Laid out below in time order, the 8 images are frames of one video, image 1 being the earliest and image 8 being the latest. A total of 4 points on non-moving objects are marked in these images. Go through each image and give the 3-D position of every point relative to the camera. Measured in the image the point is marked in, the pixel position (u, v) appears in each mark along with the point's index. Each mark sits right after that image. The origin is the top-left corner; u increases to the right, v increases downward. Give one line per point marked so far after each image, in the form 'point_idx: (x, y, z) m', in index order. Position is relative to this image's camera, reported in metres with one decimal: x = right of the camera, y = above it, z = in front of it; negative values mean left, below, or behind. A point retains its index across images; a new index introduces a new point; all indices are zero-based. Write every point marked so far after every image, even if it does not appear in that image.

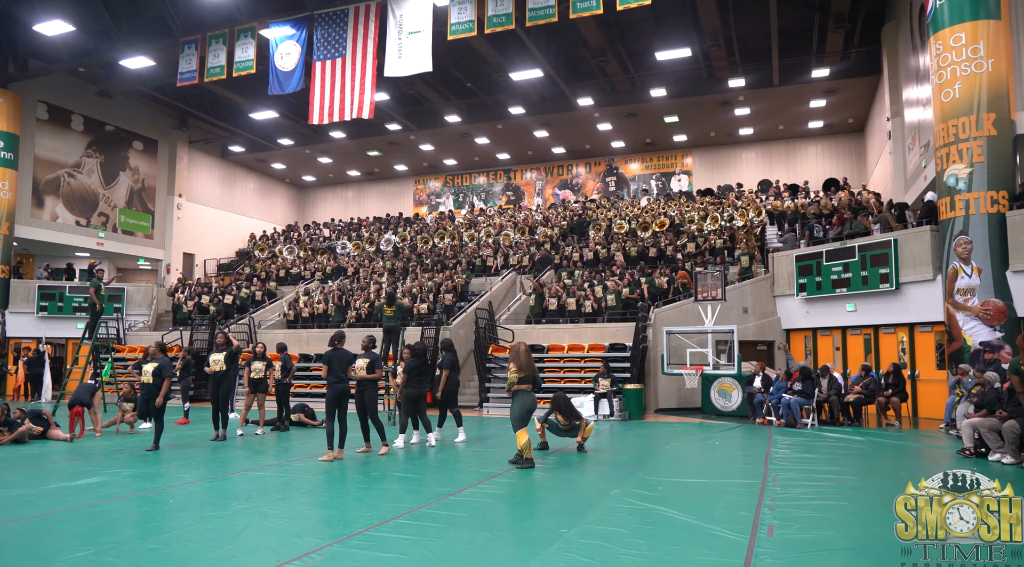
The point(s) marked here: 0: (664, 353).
0: (+3.9, -1.8, +17.7) m
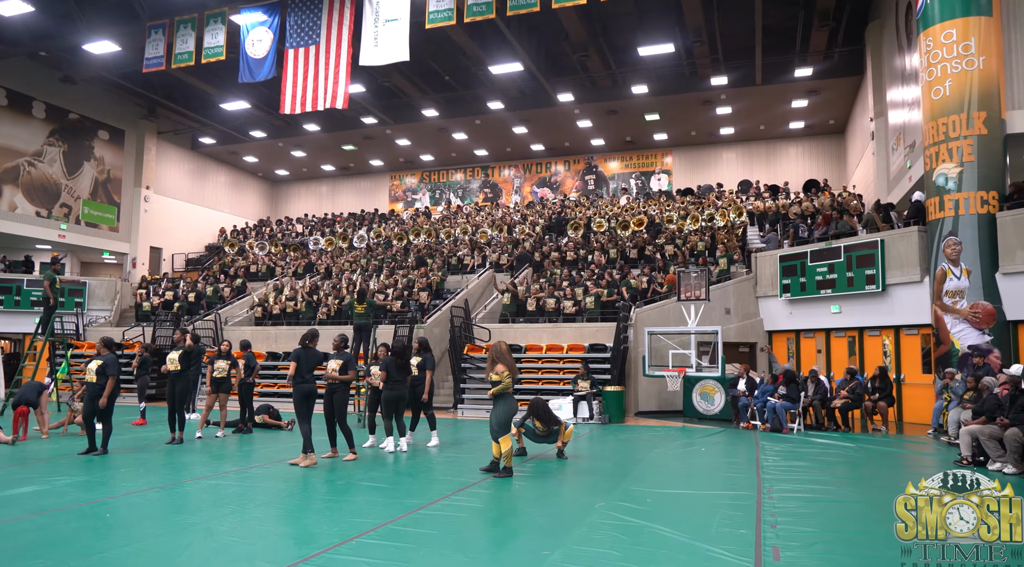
0: (+3.3, -1.7, +17.1) m
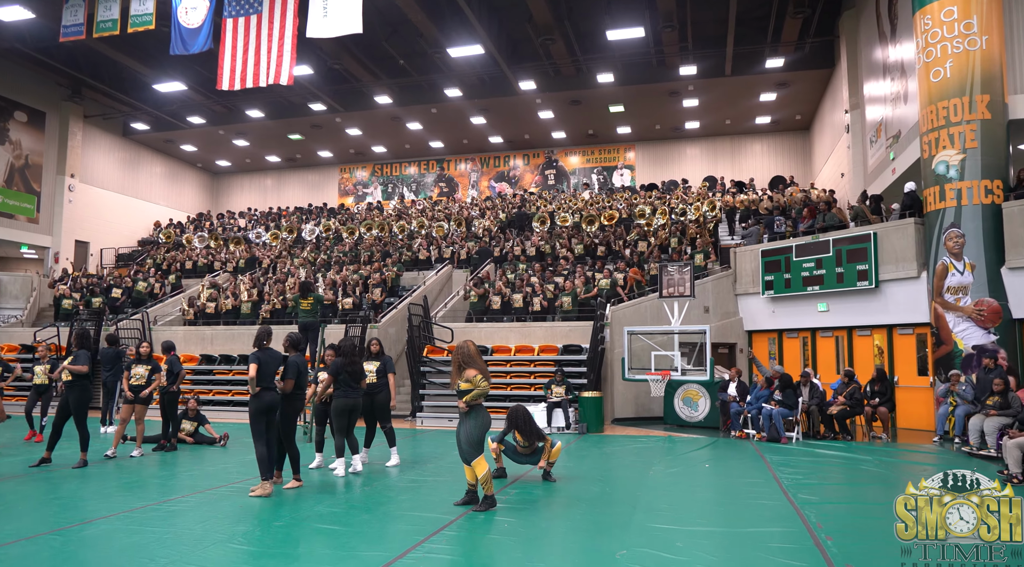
0: (+2.6, -1.6, +15.6) m
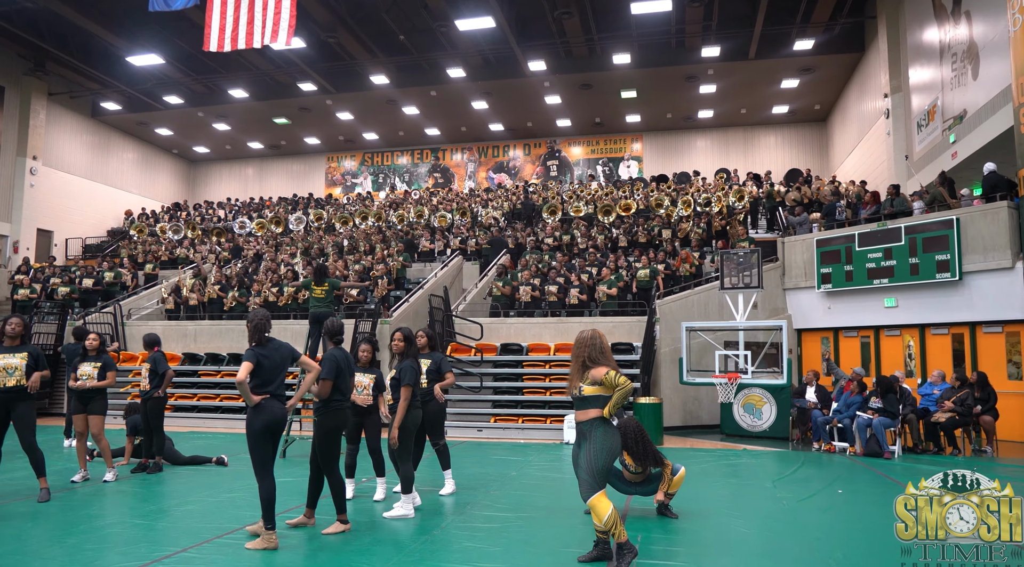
0: (+3.3, -1.4, +13.7) m
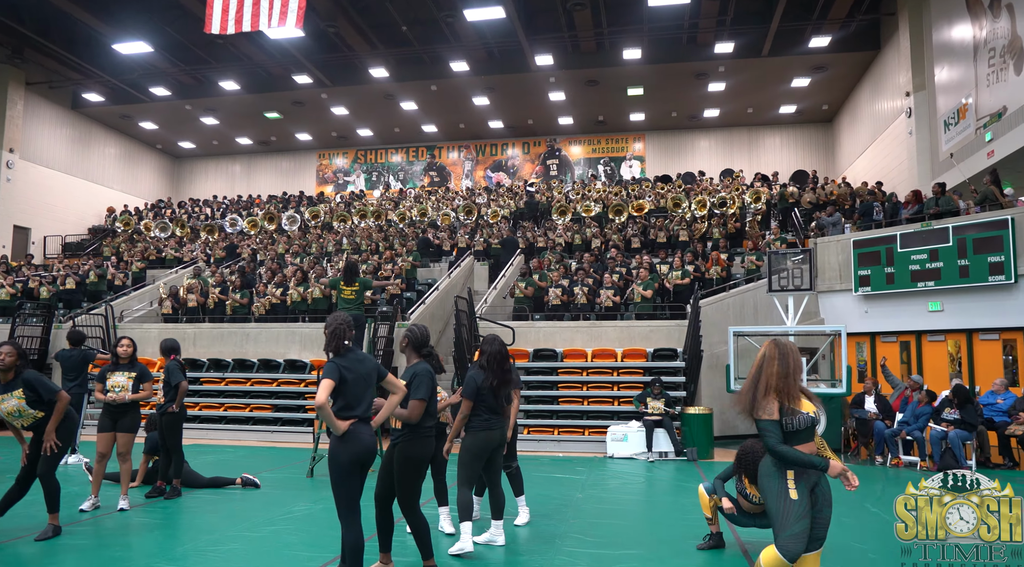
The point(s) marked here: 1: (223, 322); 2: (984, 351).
0: (+3.9, -1.5, +12.8) m
1: (-6.7, -0.9, +16.3) m
2: (+9.6, -1.4, +14.3) m
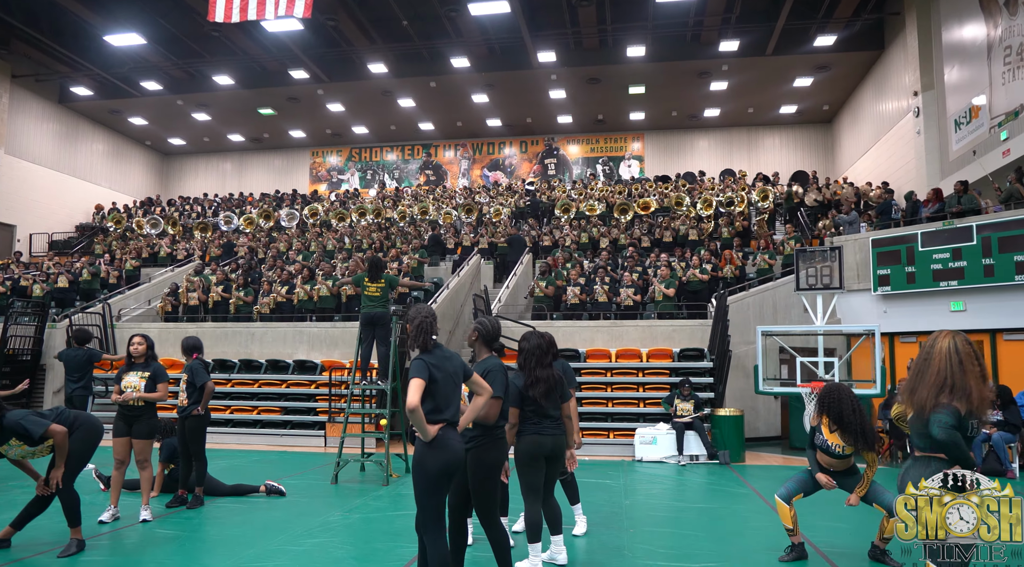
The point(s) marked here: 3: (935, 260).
0: (+4.3, -1.4, +12.5) m
1: (-6.4, -0.8, +15.7) m
2: (+10.0, -1.4, +14.1) m
3: (+8.9, +0.5, +14.7) m
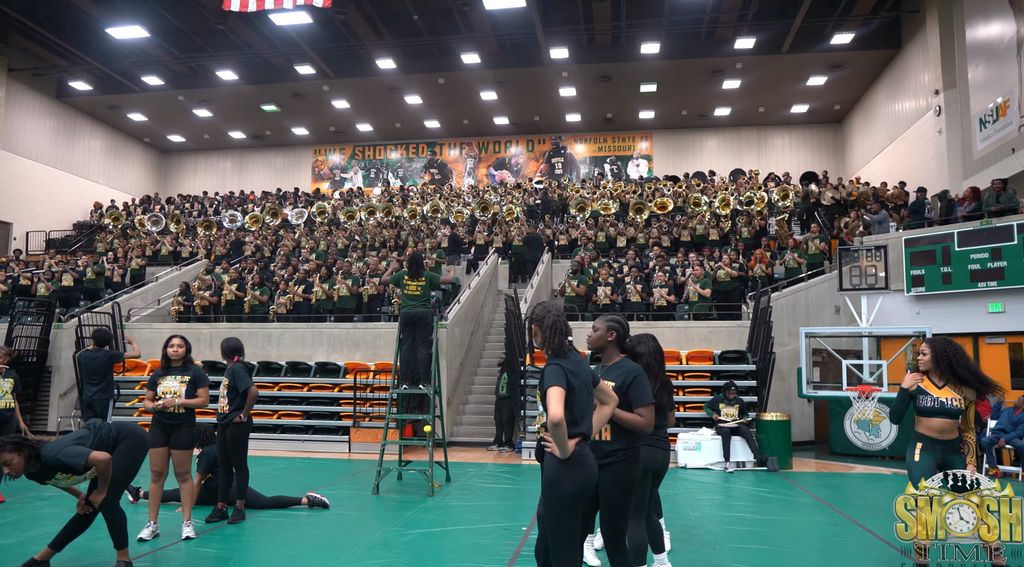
0: (+4.9, -1.4, +12.0) m
1: (-5.9, -0.8, +15.1) m
2: (+10.5, -1.4, +13.7) m
3: (+9.4, +0.5, +14.3) m
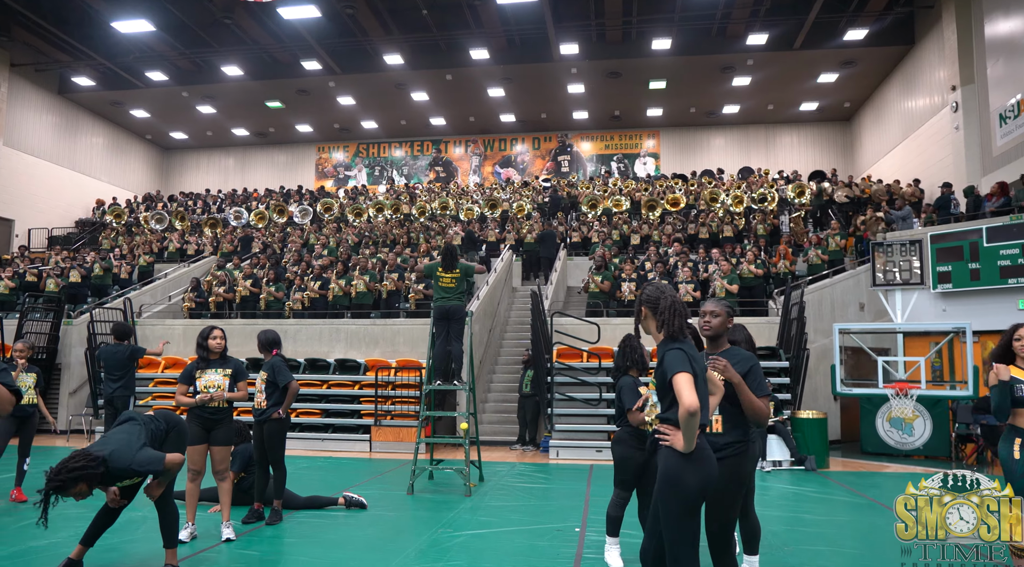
0: (+5.3, -1.4, +11.8) m
1: (-5.4, -0.7, +14.8) m
2: (+10.9, -1.3, +13.5) m
3: (+9.9, +0.6, +14.1) m
